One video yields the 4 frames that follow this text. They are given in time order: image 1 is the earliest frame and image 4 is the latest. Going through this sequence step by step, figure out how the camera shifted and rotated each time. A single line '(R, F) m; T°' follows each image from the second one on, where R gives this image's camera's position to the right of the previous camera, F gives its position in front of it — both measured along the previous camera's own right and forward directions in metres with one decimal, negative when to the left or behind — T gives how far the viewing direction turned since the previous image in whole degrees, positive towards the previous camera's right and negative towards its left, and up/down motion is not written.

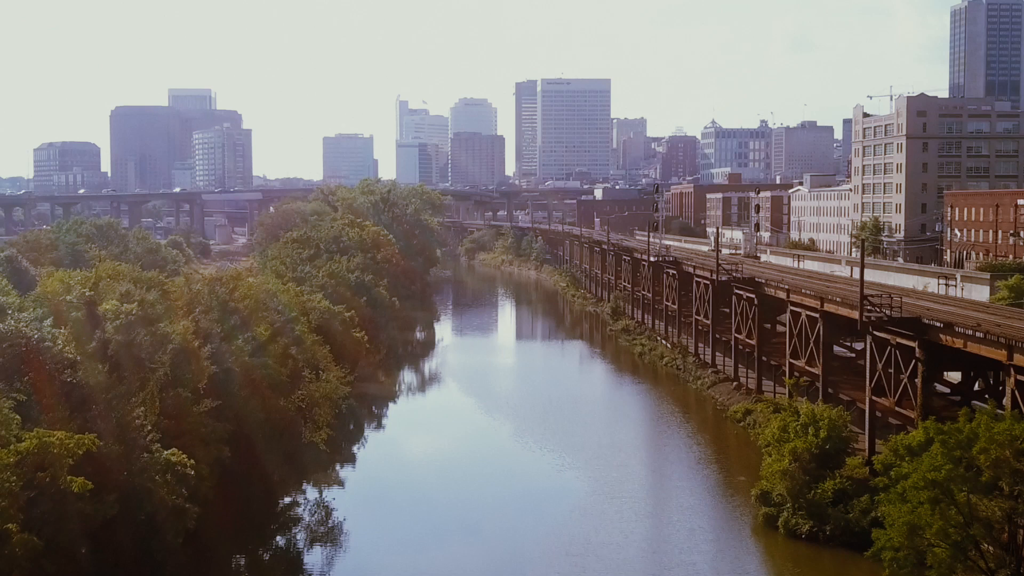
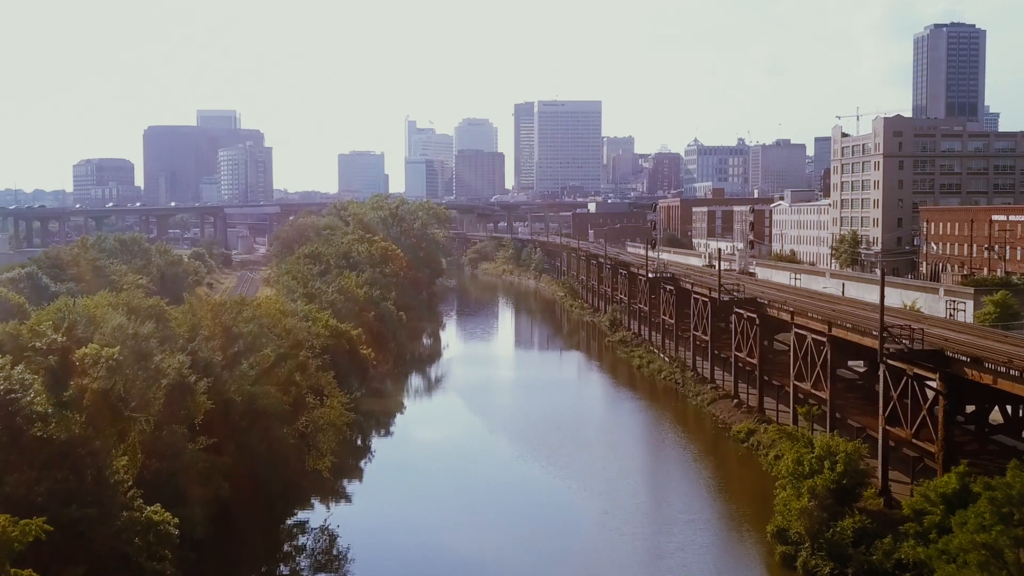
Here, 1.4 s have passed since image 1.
(+1.8, -2.6) m; -2°
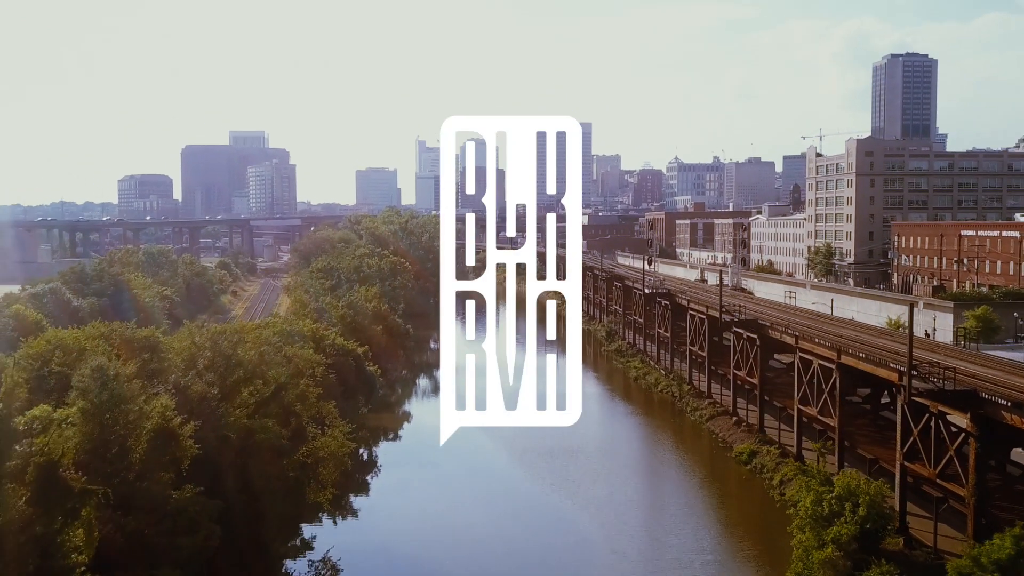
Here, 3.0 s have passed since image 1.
(+2.5, -3.3) m; -3°
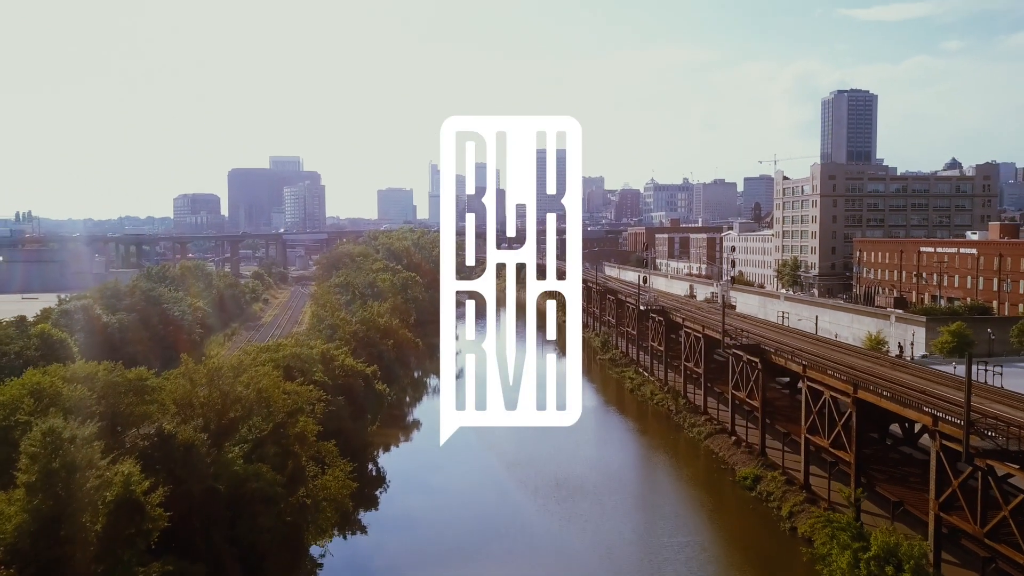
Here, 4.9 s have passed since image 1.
(+3.7, -4.9) m; -4°
